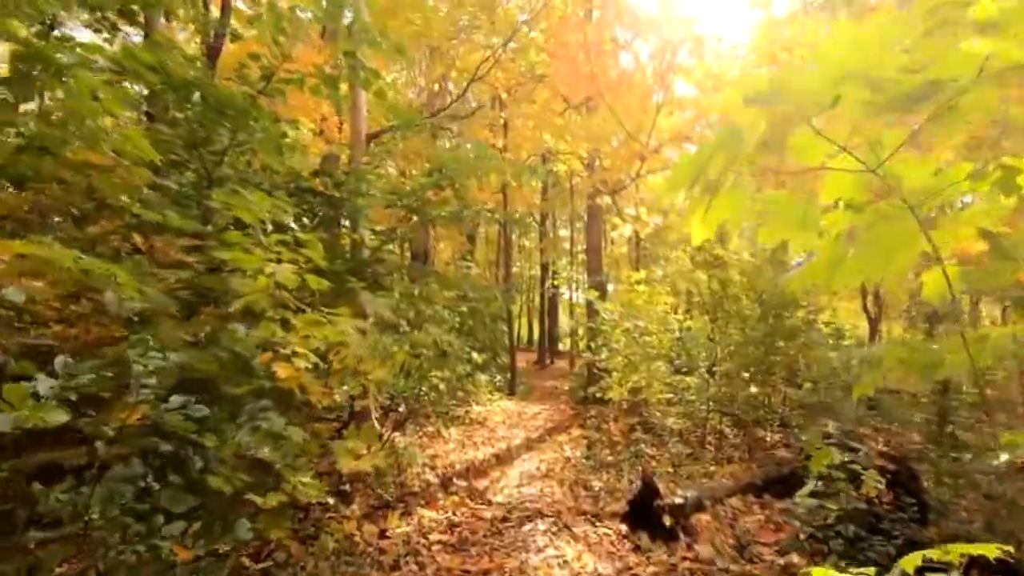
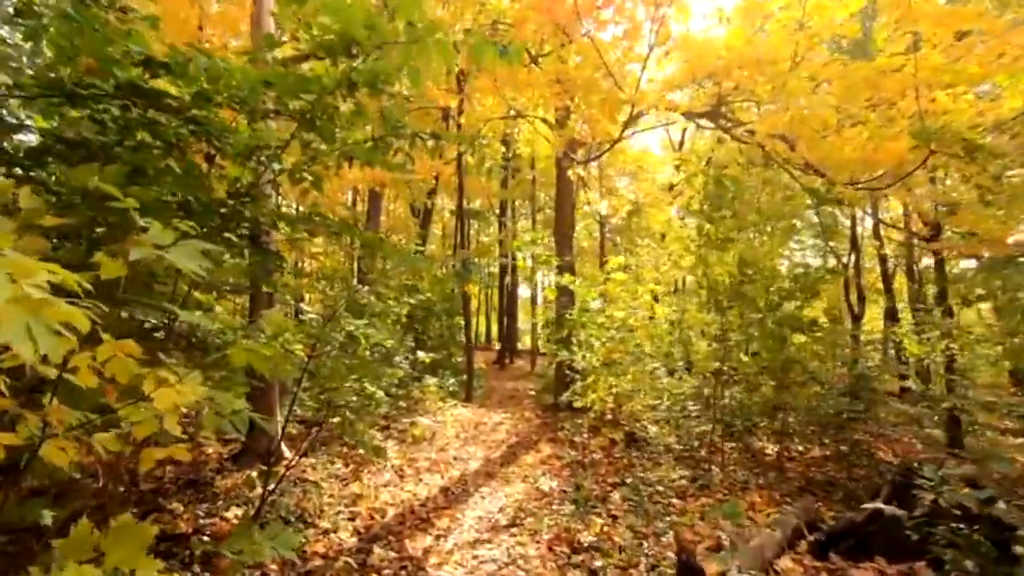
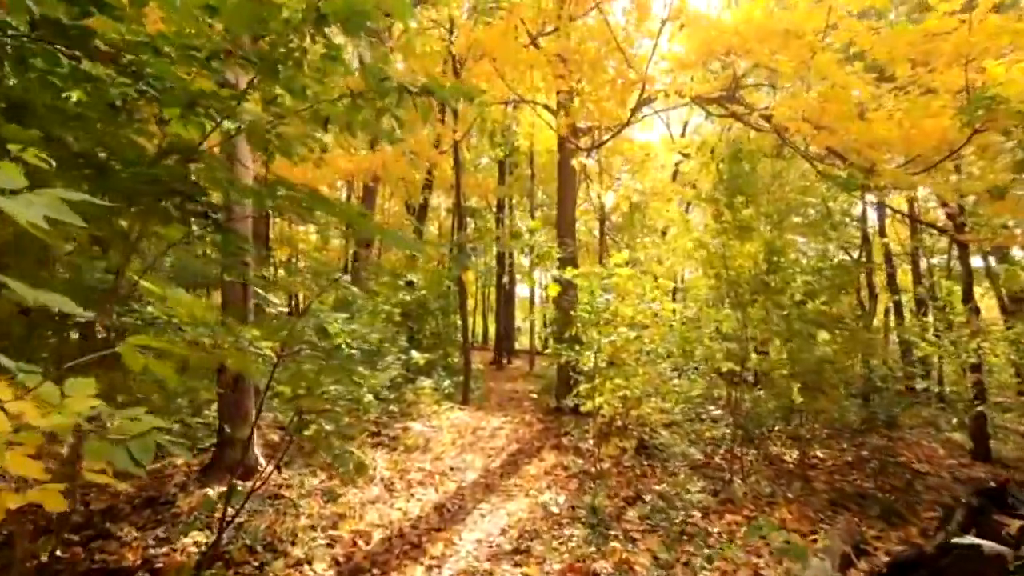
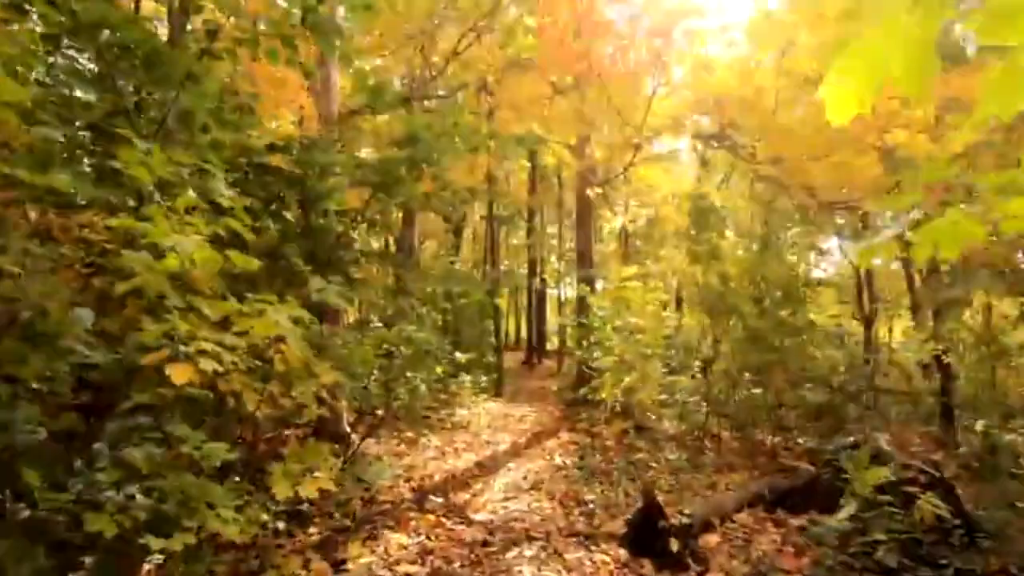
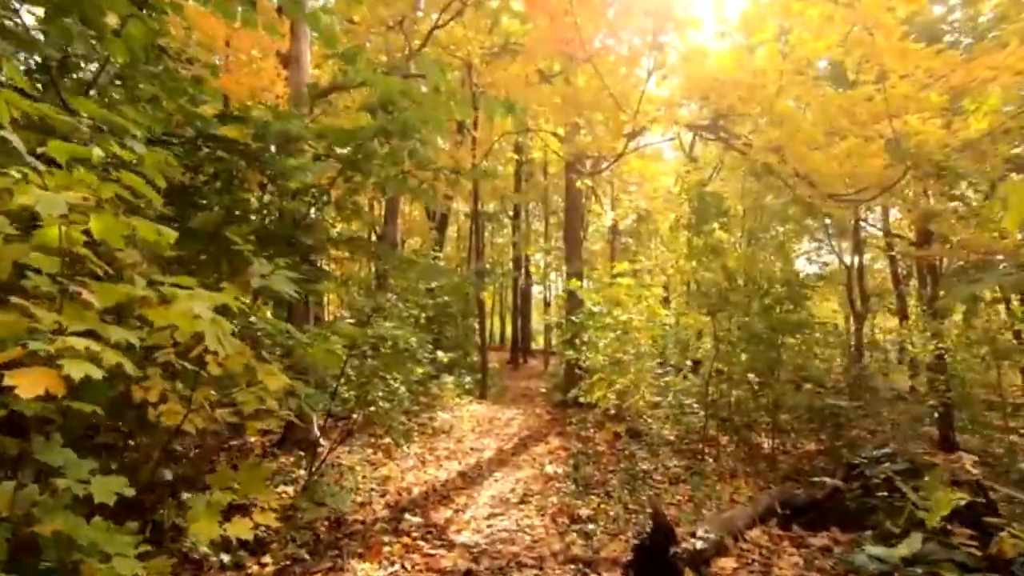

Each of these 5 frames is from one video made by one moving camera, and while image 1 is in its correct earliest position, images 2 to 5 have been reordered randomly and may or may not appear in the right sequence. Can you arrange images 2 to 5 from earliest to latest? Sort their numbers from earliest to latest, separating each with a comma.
4, 5, 2, 3
